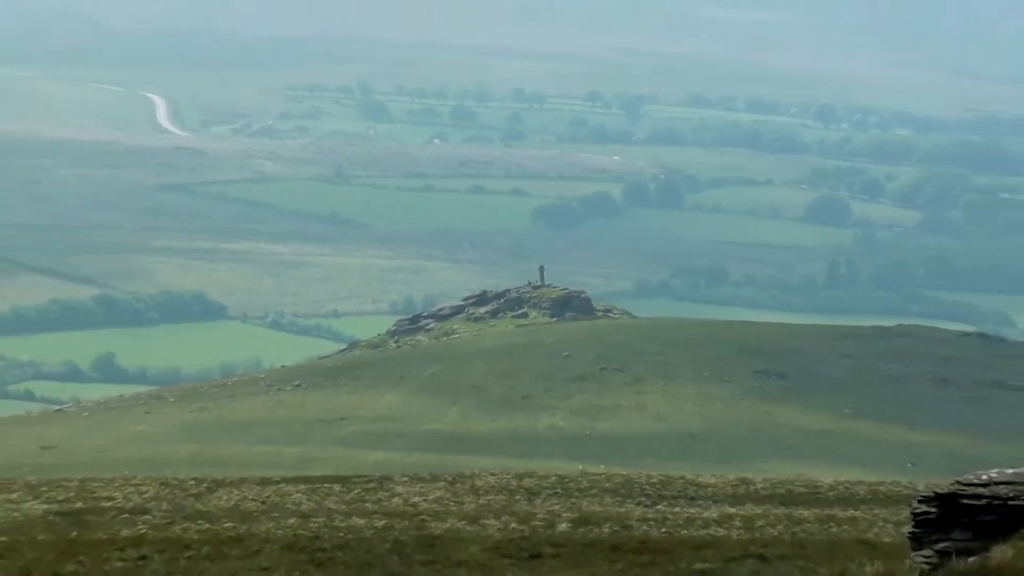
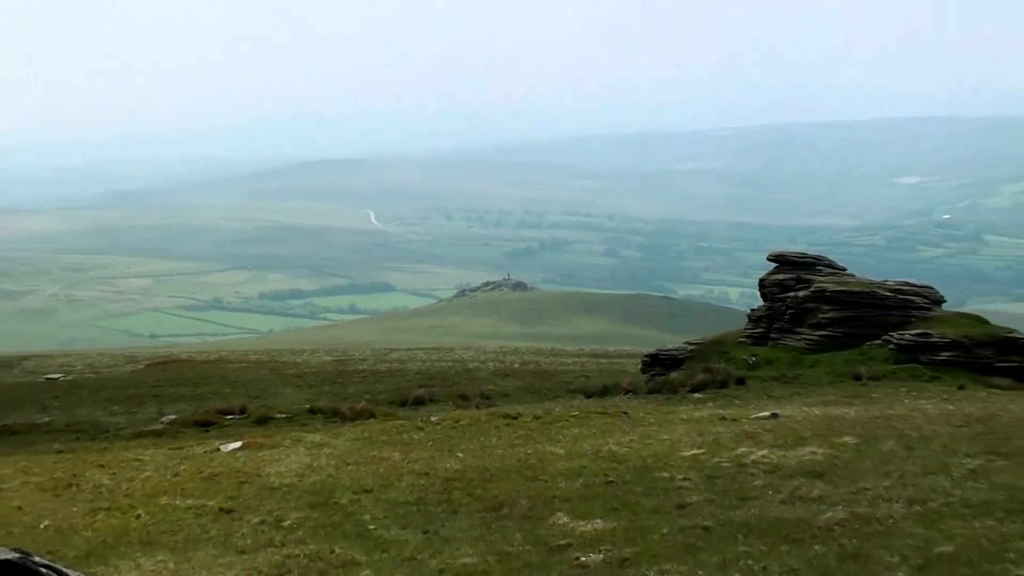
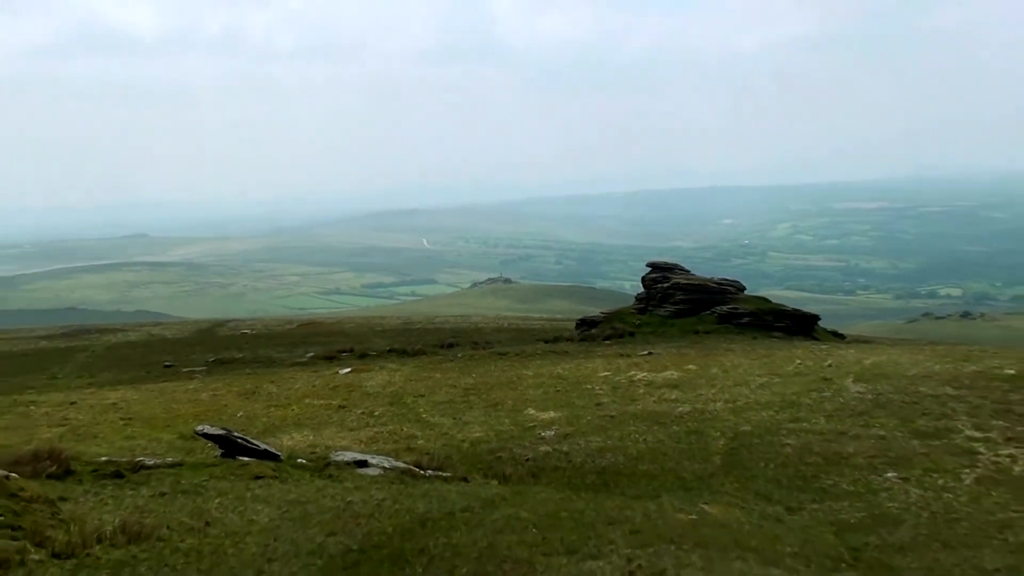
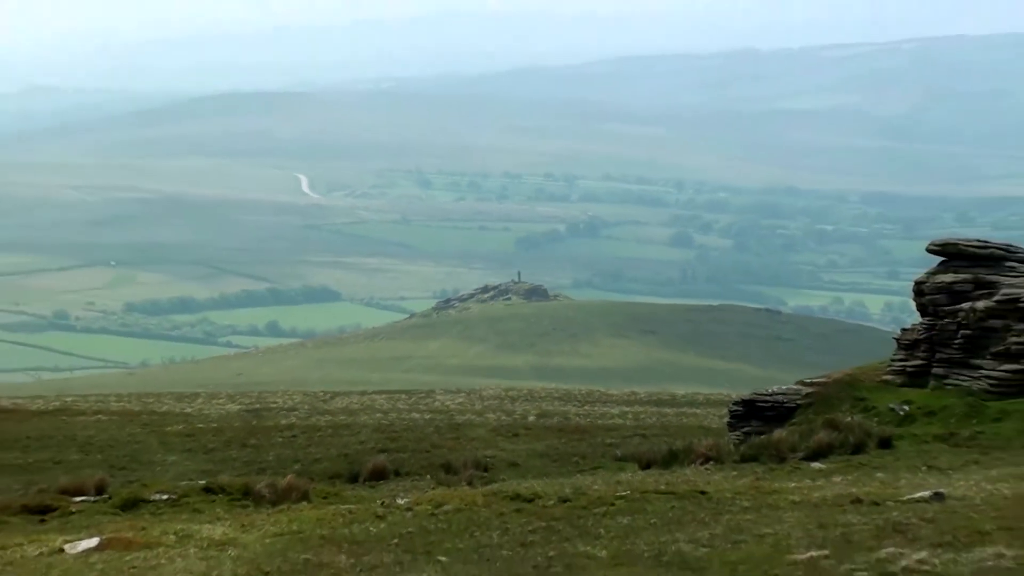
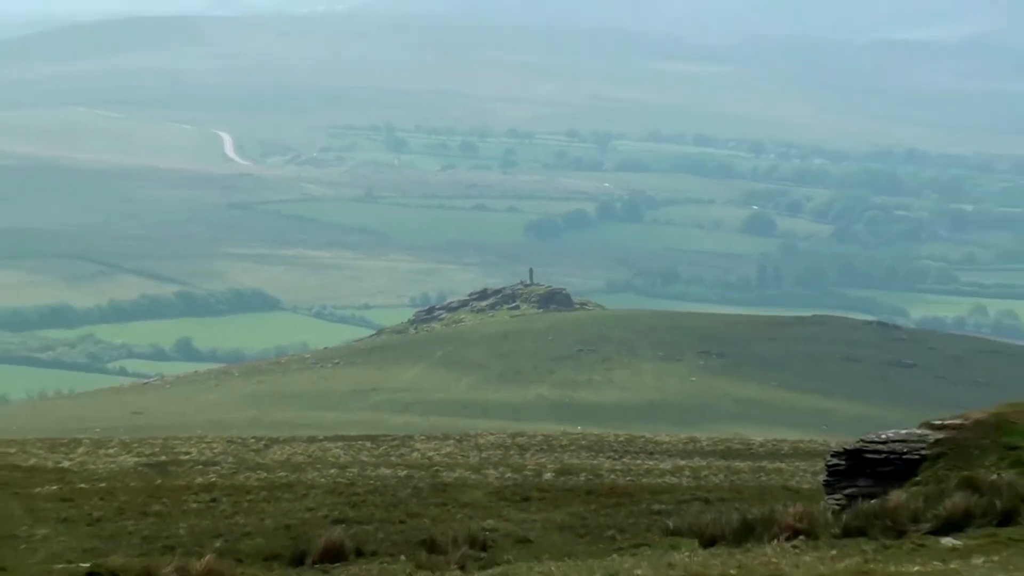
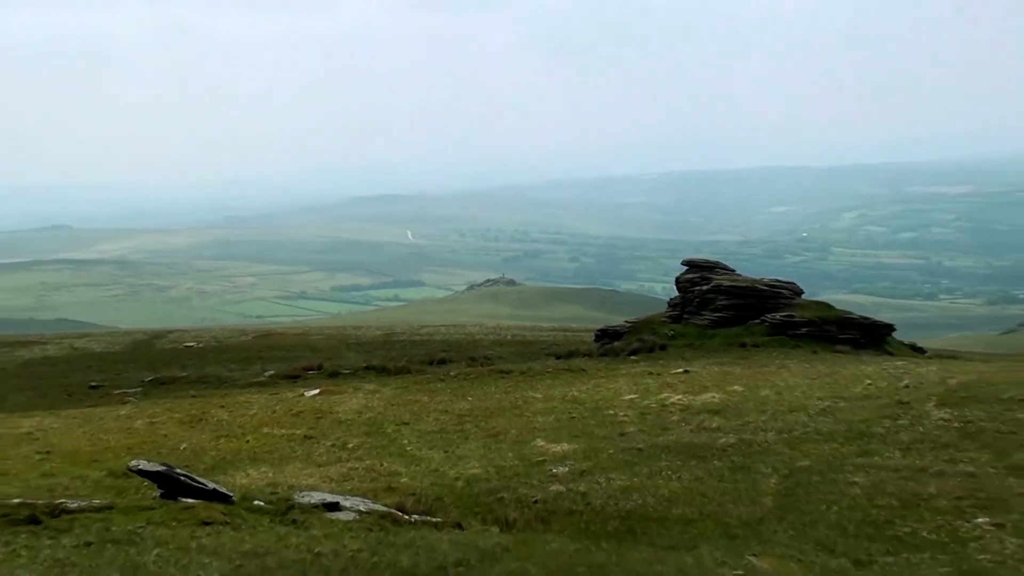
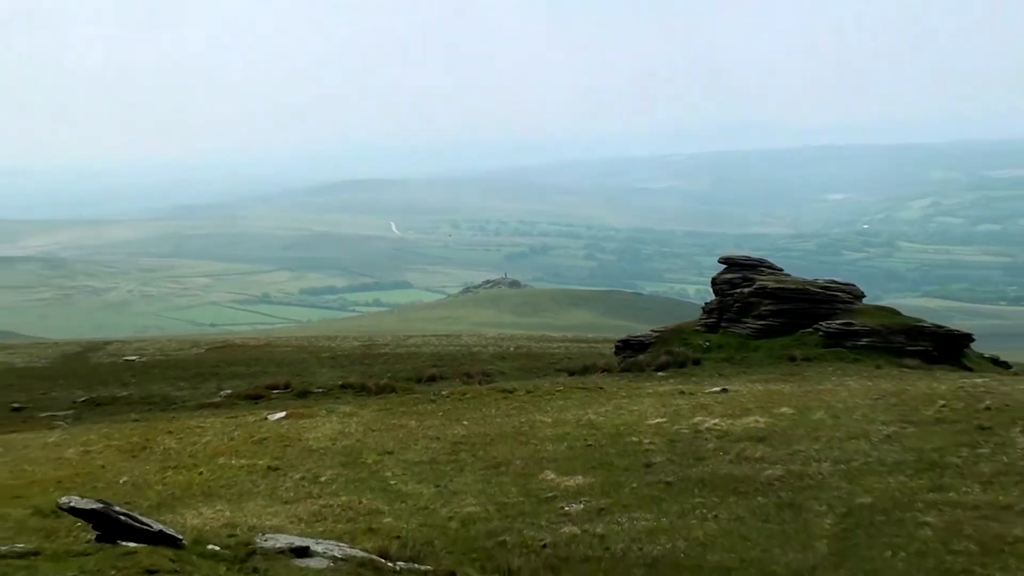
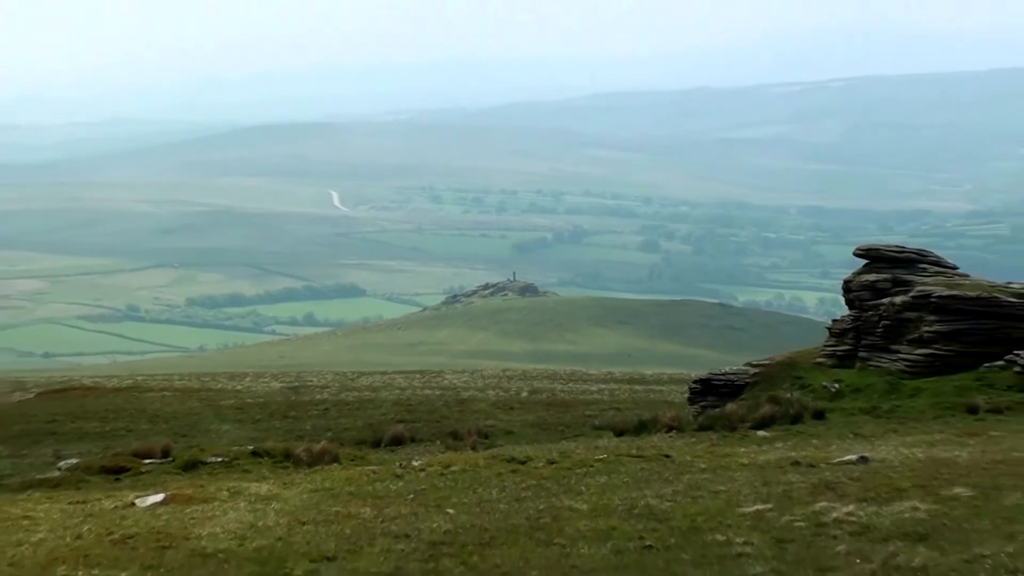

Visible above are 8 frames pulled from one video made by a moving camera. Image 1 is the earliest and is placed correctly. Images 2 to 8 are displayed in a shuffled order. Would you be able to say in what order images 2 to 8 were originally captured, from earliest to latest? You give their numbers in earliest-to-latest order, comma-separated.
5, 4, 8, 2, 7, 6, 3
